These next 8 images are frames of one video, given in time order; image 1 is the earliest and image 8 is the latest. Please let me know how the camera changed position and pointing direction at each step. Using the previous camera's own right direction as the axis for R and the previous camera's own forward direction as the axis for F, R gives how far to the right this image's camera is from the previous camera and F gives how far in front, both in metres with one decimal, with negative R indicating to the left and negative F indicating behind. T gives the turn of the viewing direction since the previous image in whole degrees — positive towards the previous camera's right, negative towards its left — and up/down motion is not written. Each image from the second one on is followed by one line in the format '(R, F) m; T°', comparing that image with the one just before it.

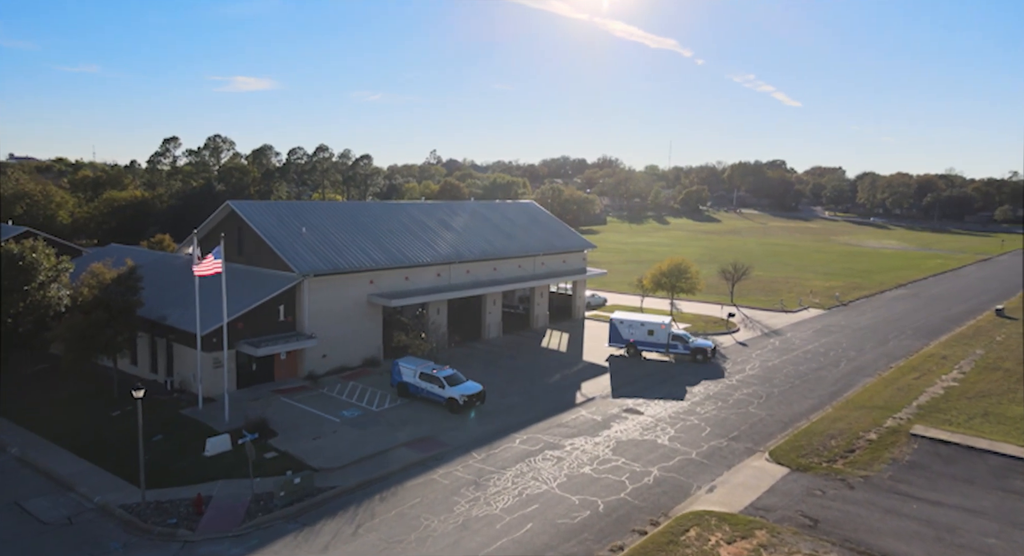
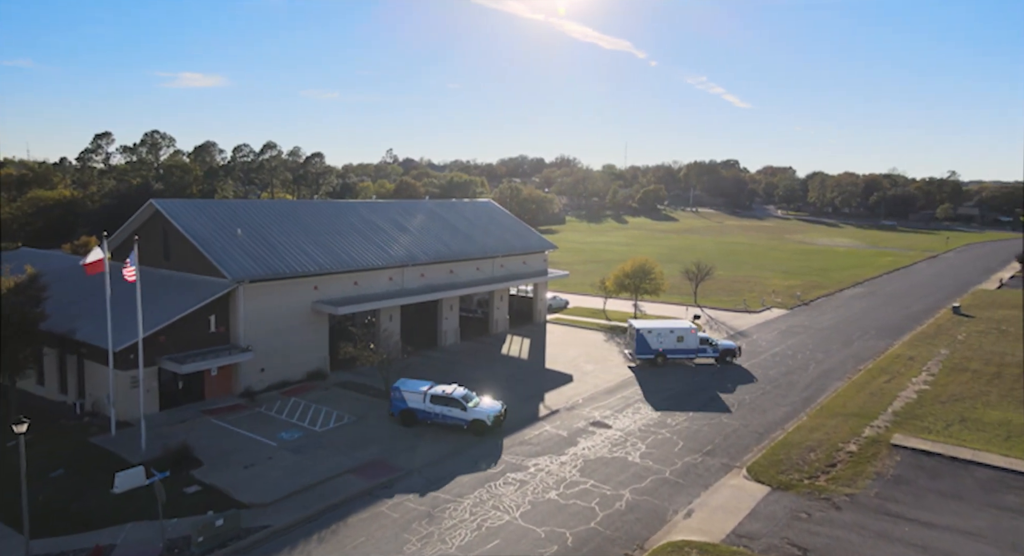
(+0.1, +1.8) m; +3°
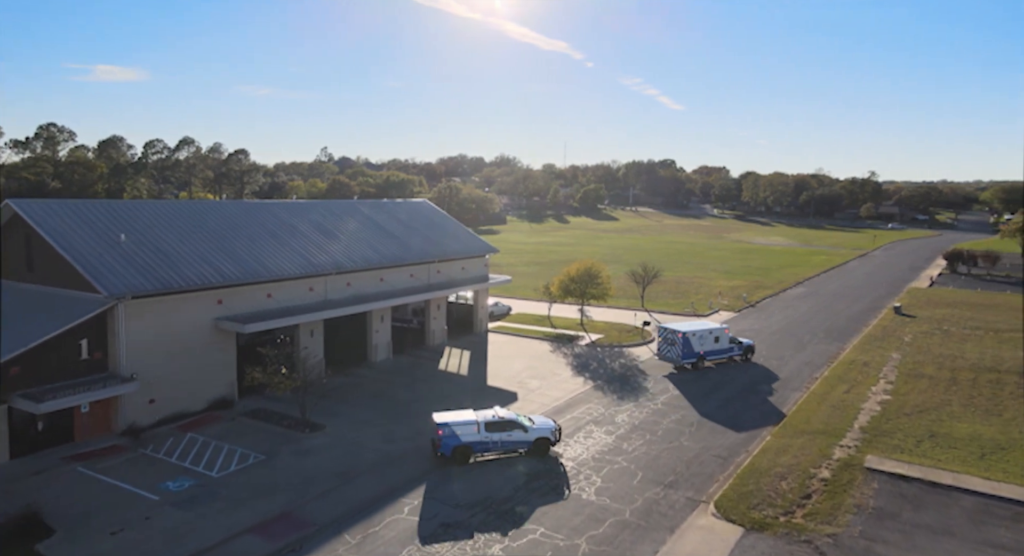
(+0.2, +2.7) m; +5°
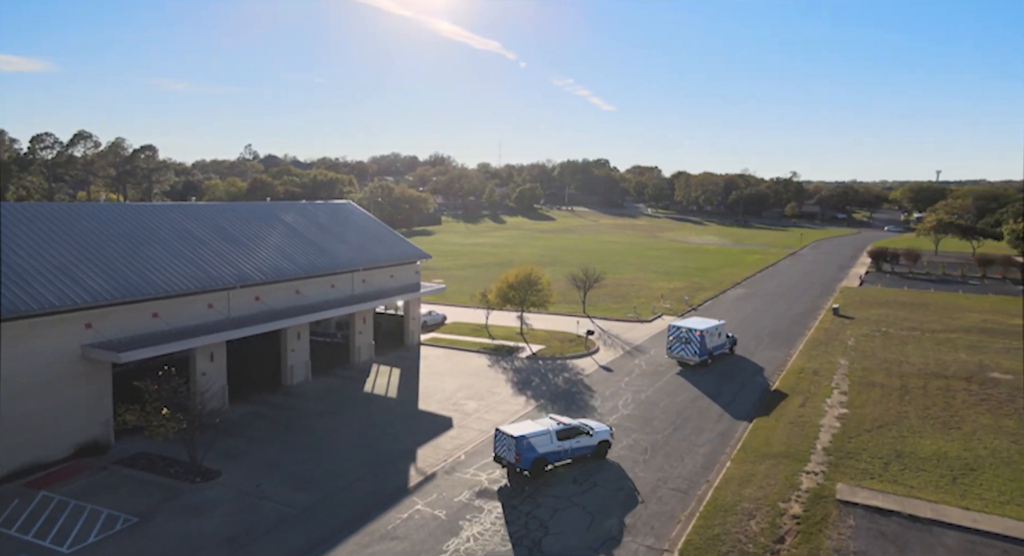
(+0.1, +2.6) m; +5°
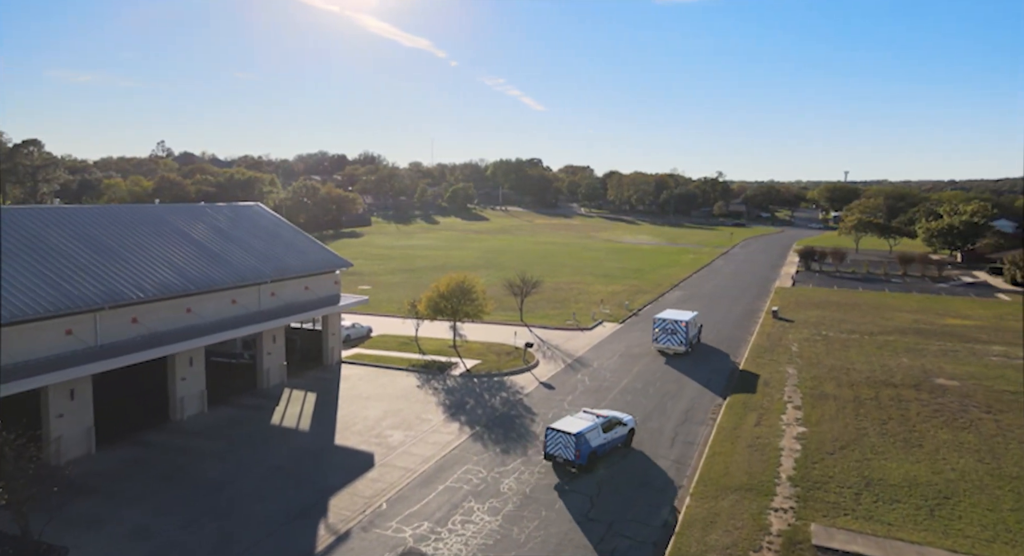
(+0.2, +2.8) m; +5°
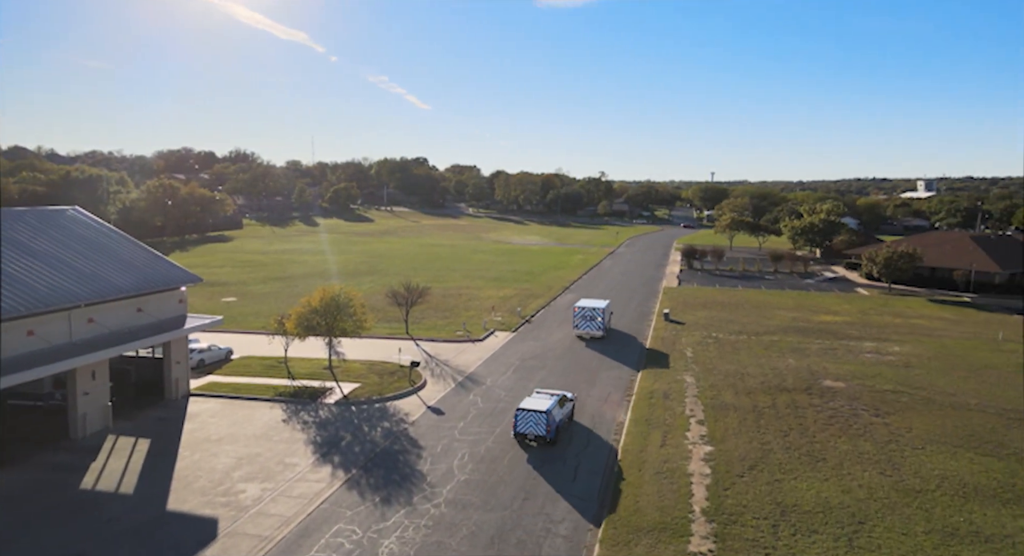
(+0.3, +2.7) m; +9°
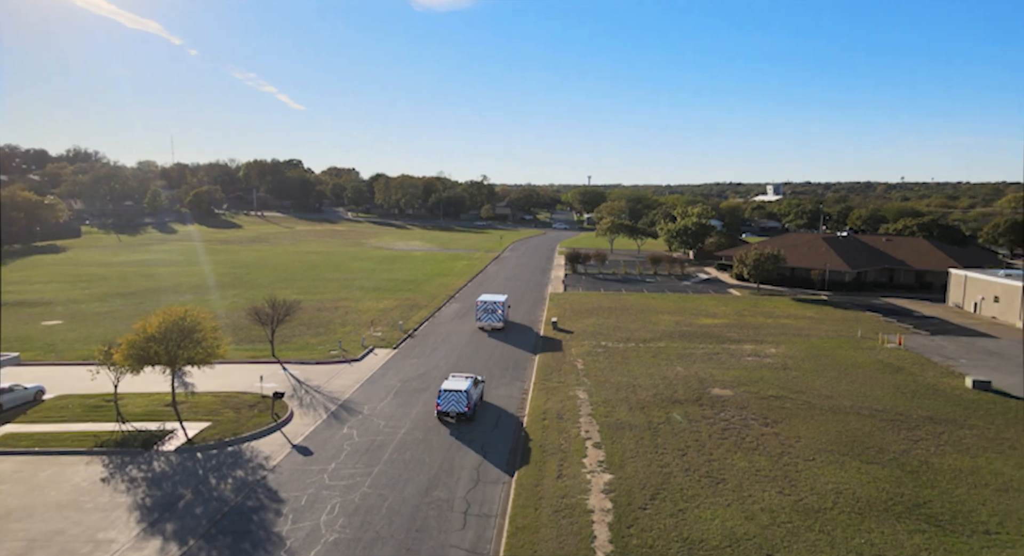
(+0.2, +2.5) m; +10°
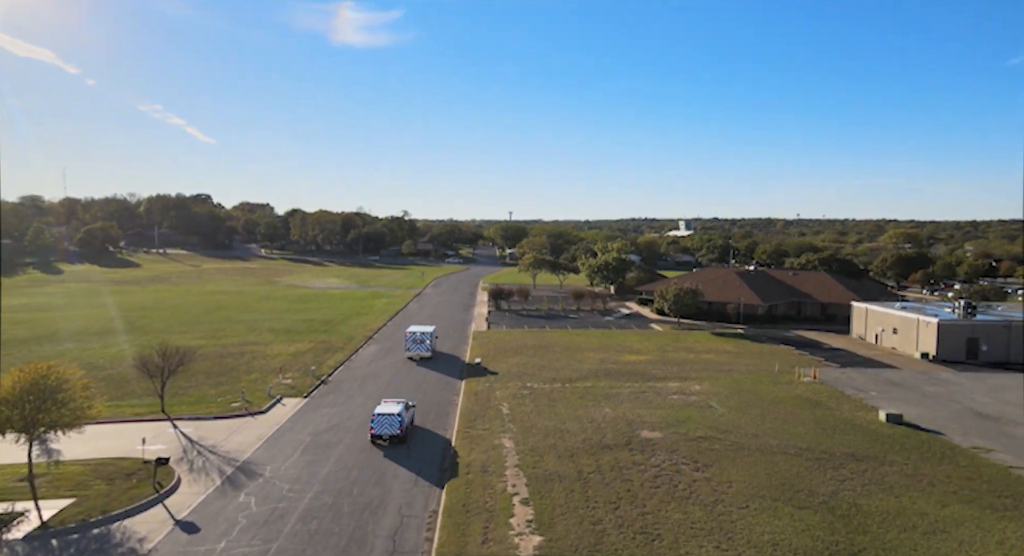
(+0.1, +1.7) m; +6°
